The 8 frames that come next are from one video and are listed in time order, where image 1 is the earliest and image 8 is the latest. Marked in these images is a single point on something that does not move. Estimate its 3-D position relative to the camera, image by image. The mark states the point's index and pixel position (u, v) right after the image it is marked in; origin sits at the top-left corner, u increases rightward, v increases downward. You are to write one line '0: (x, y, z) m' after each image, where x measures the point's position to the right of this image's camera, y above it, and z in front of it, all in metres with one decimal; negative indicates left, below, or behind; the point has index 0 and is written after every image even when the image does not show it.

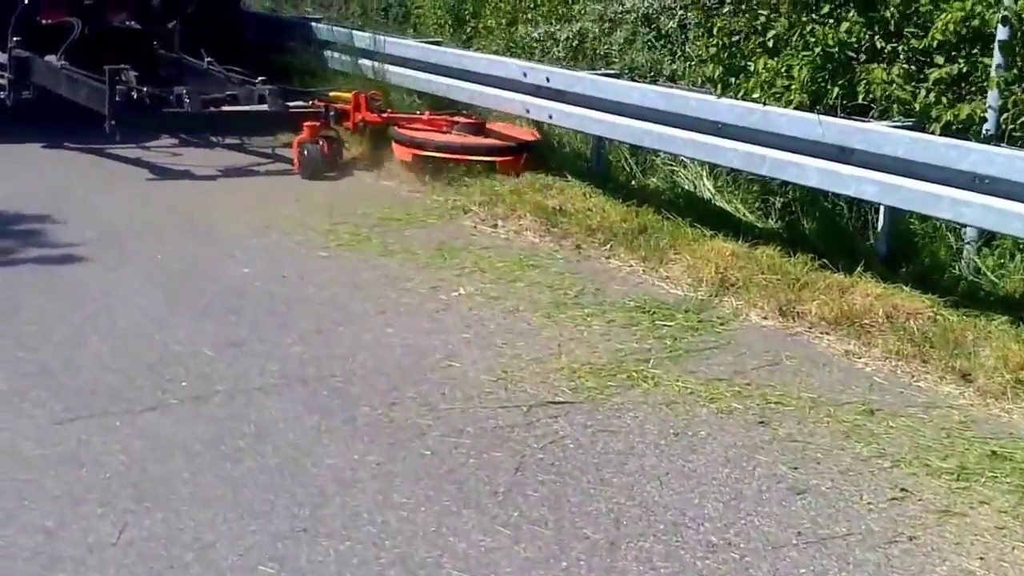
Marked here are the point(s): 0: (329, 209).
0: (-1.1, +0.5, +8.2) m
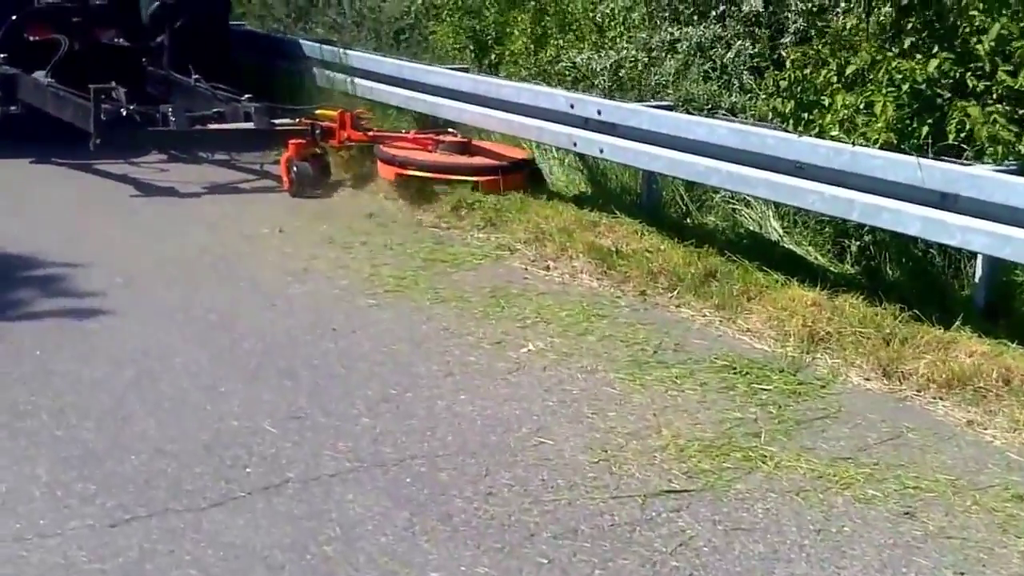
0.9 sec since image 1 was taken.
0: (-0.8, +0.2, +7.5) m
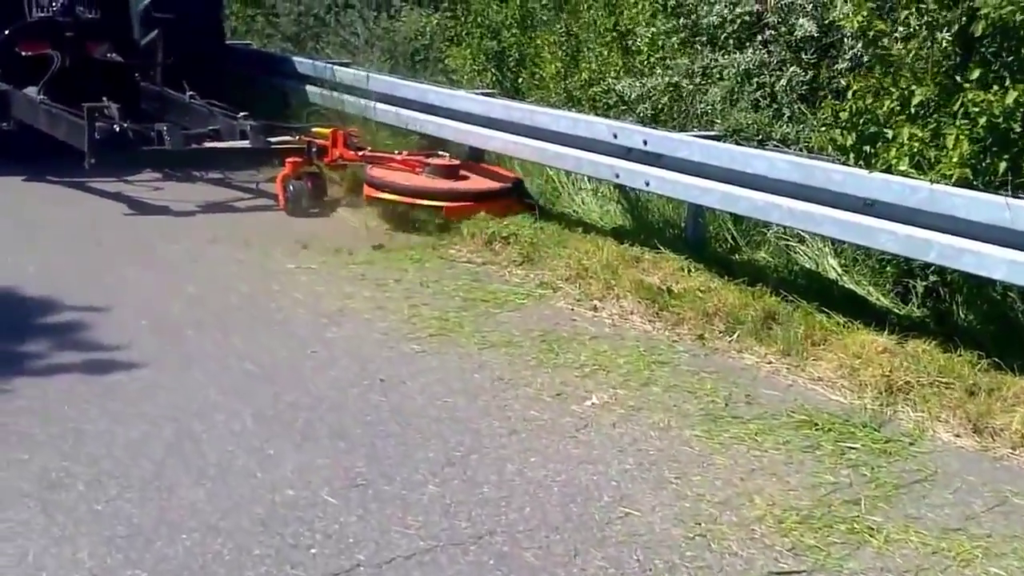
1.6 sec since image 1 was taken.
0: (-0.6, 0.0, +7.0) m
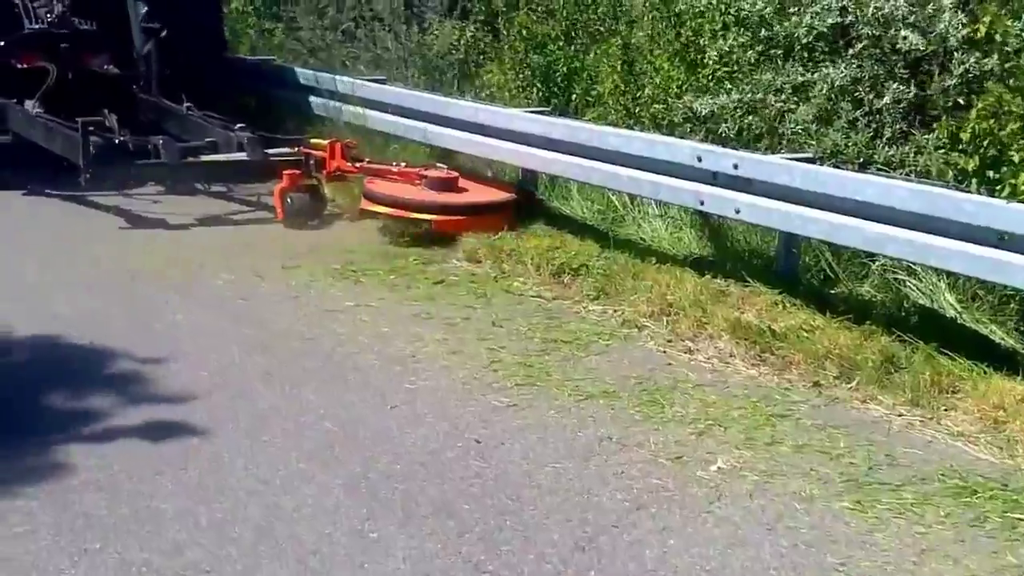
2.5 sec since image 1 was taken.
0: (-0.2, -0.2, +6.3) m
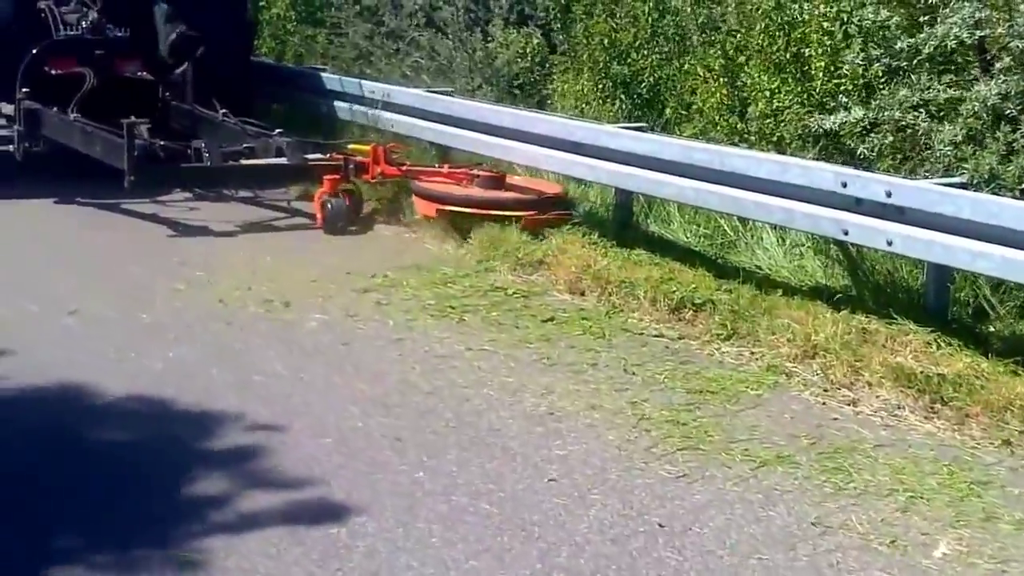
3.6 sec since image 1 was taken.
0: (+0.3, -0.3, +5.7) m
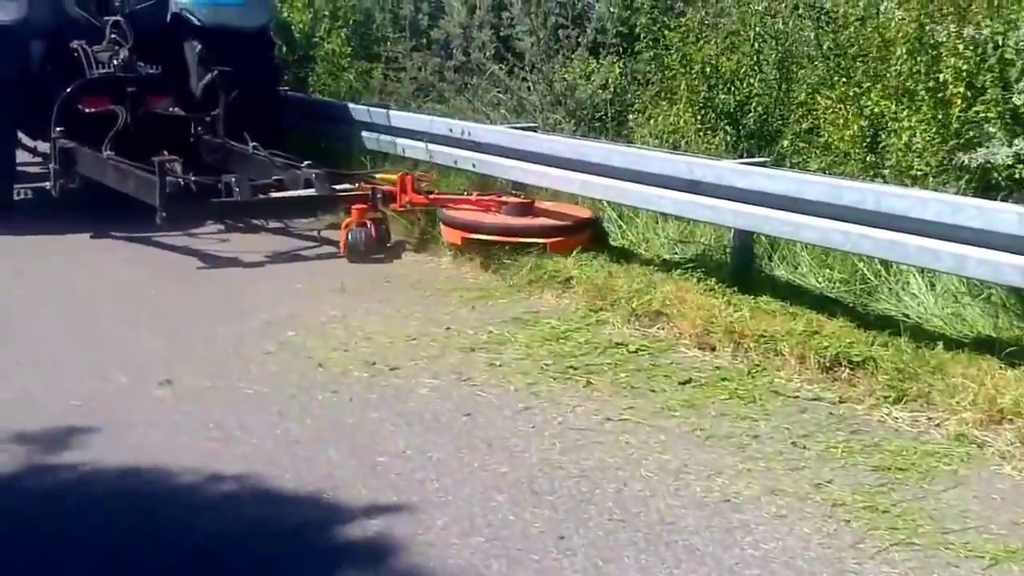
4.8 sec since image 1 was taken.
0: (+0.8, -0.5, +4.9) m
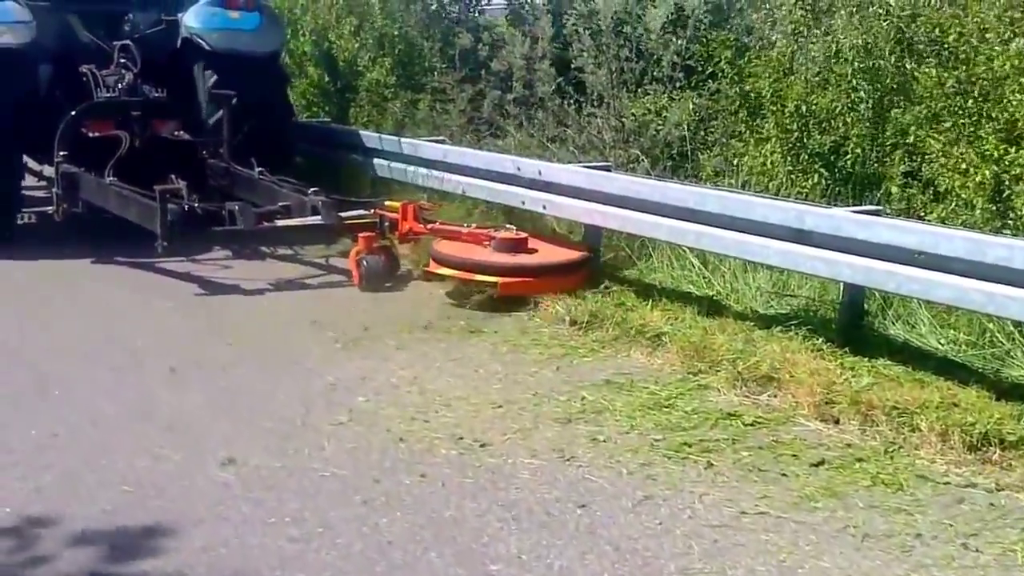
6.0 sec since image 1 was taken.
0: (+1.2, -0.8, +4.2) m
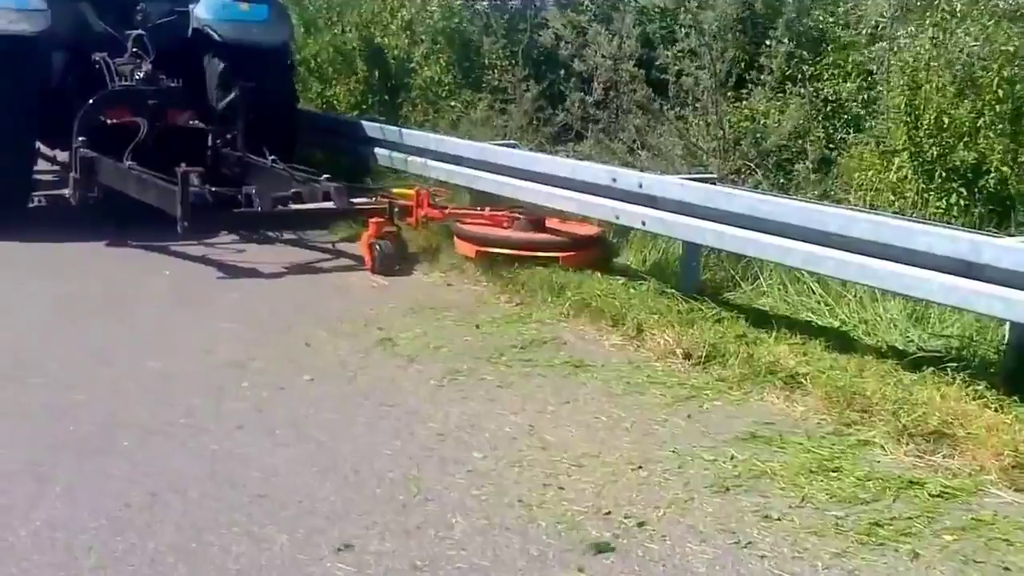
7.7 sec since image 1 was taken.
0: (+1.7, -0.9, +3.4) m
